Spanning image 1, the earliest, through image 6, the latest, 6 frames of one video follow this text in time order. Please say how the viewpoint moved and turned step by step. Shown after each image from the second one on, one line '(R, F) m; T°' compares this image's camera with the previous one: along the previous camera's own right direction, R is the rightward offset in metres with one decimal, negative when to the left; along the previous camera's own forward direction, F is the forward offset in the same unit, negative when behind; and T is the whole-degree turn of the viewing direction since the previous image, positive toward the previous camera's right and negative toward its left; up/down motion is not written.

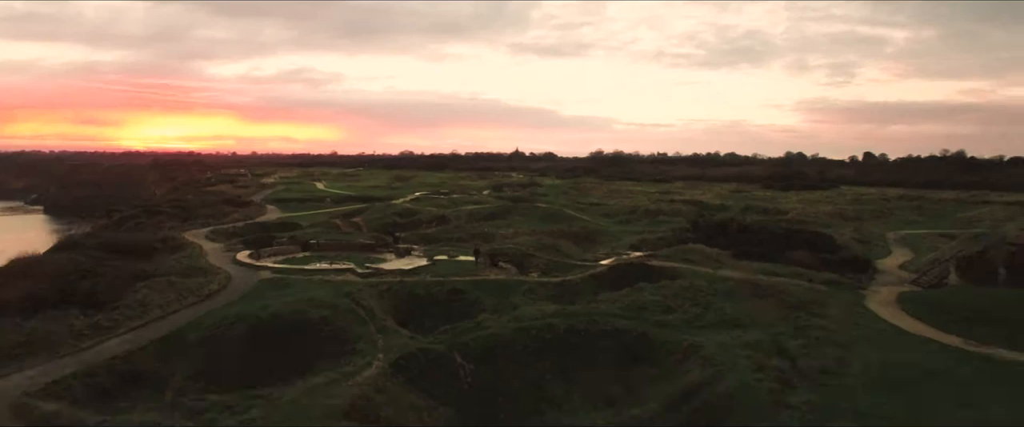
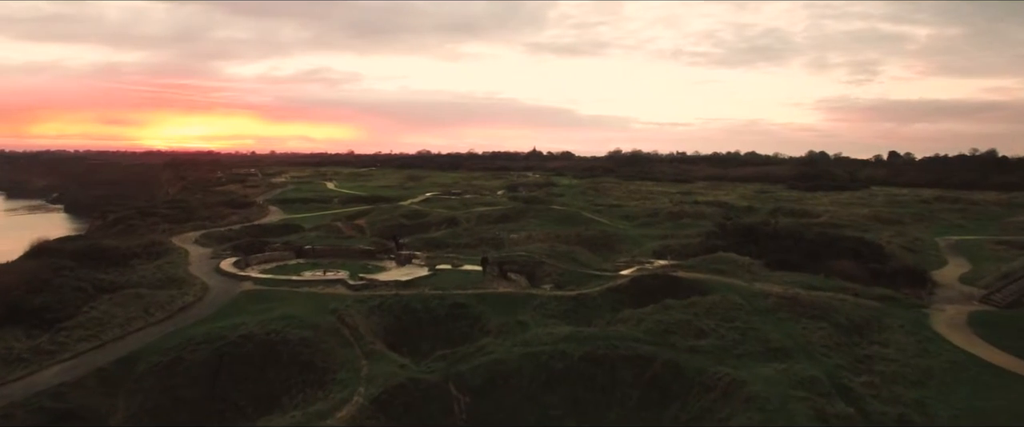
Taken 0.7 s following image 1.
(+0.3, +3.4) m; -1°
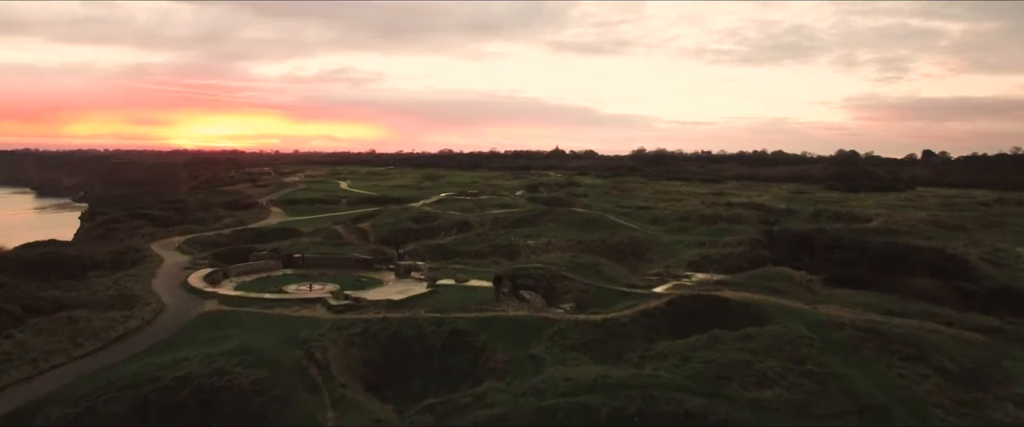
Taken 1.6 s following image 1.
(+0.3, +4.8) m; -2°
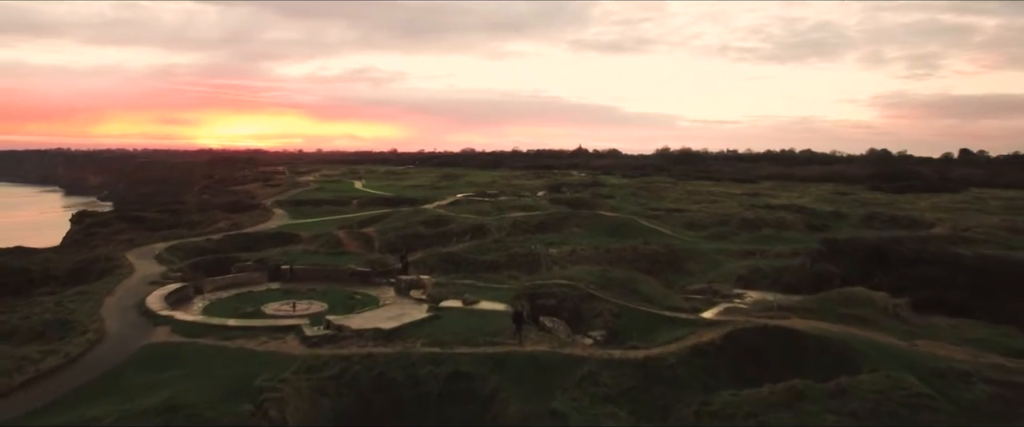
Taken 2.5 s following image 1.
(+0.1, +4.7) m; -2°
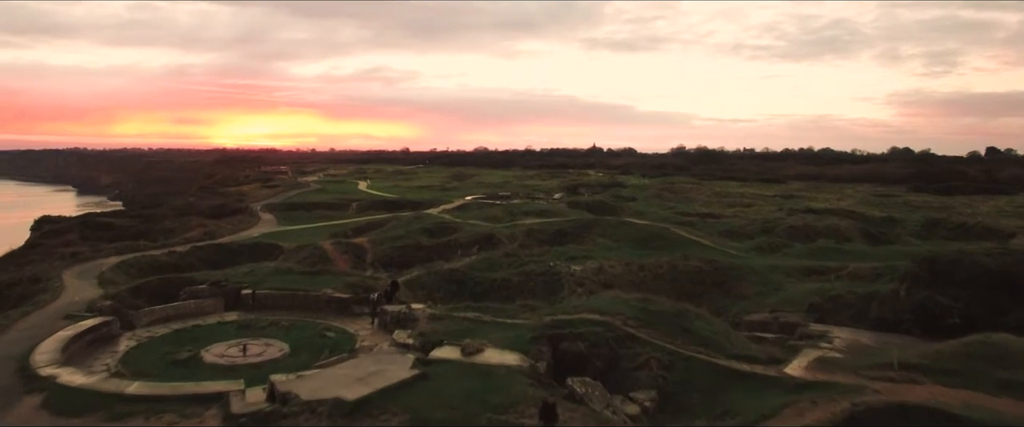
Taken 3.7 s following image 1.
(-0.1, +6.1) m; -1°
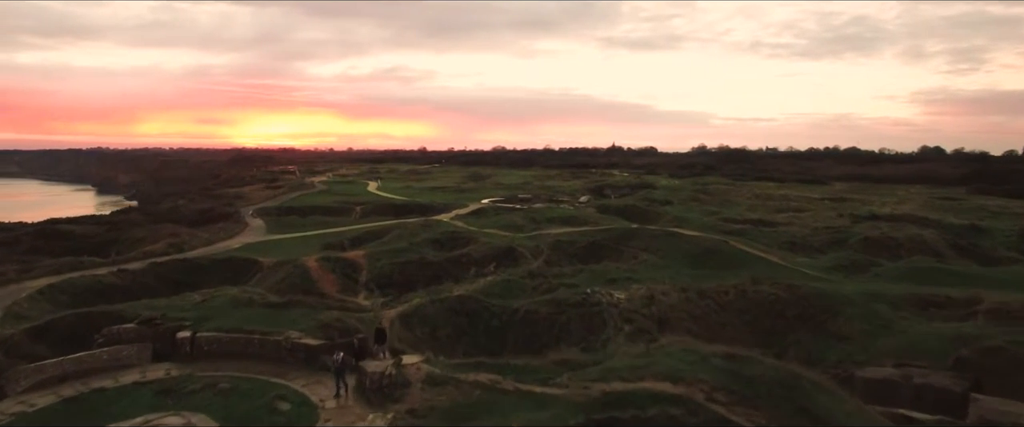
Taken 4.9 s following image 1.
(-0.3, +6.6) m; -2°
